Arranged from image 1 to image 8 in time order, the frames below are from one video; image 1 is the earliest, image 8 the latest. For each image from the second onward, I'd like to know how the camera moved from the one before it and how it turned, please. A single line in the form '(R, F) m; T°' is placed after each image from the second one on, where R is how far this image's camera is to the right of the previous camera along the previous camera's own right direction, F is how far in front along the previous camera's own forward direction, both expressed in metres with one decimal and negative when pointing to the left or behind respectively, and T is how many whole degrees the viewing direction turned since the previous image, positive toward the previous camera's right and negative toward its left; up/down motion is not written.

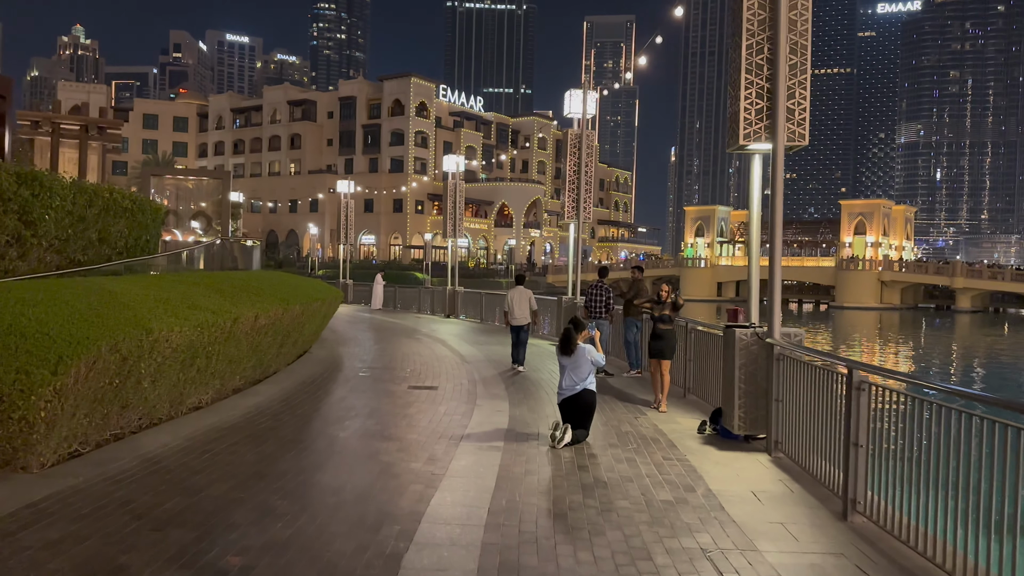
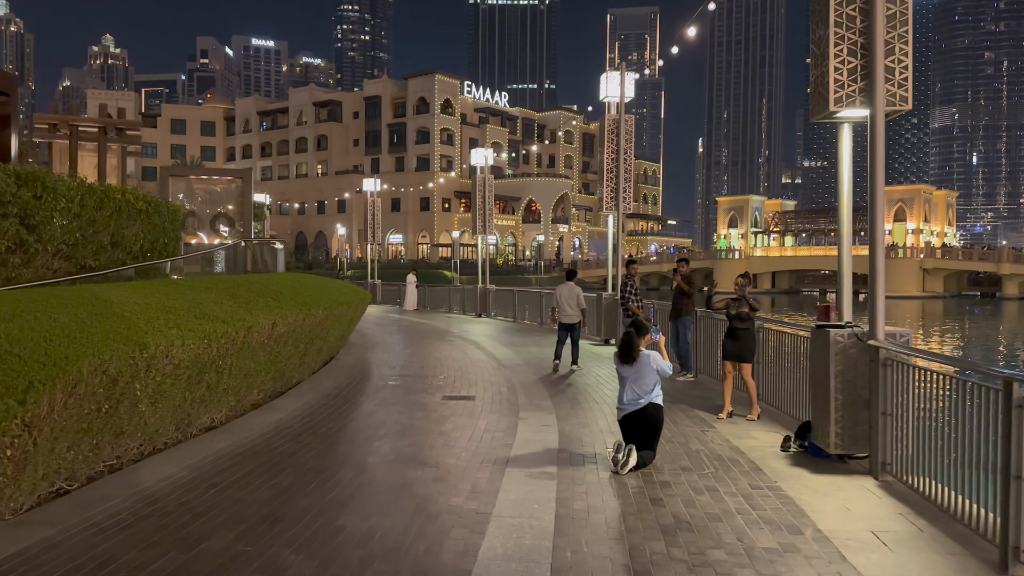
(-0.2, +1.0) m; -2°
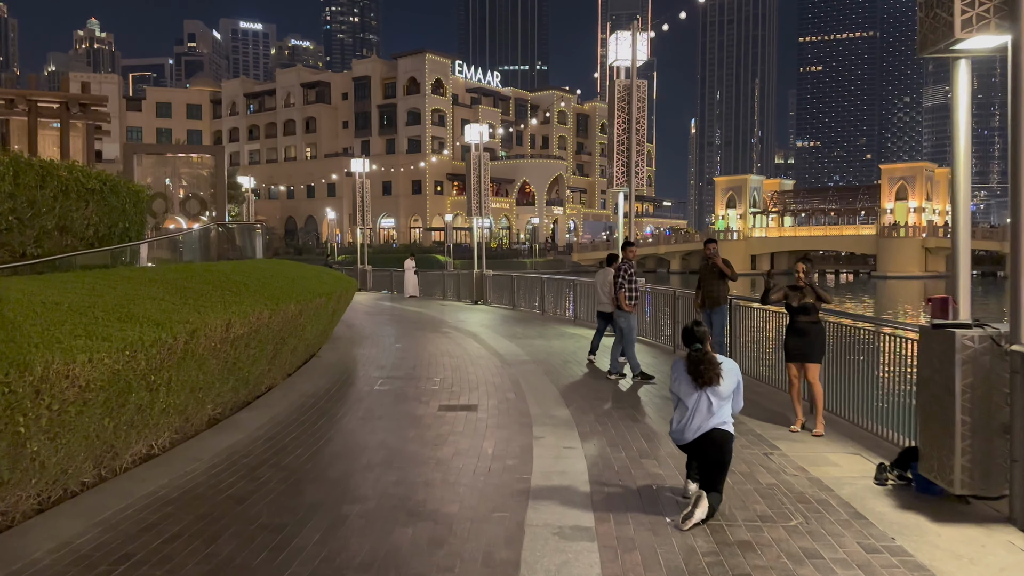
(-0.2, +1.6) m; 0°
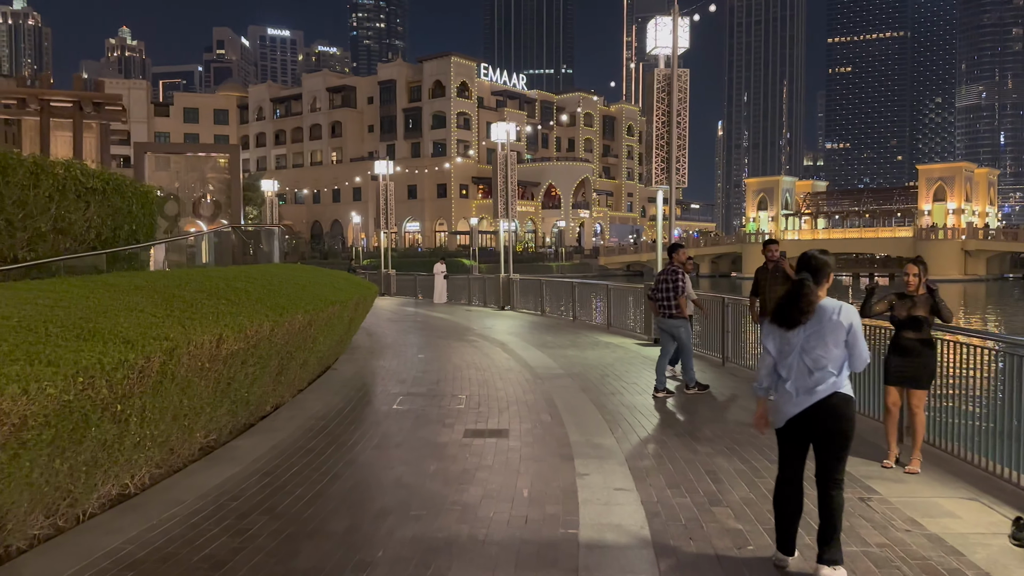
(-0.1, +1.0) m; -2°
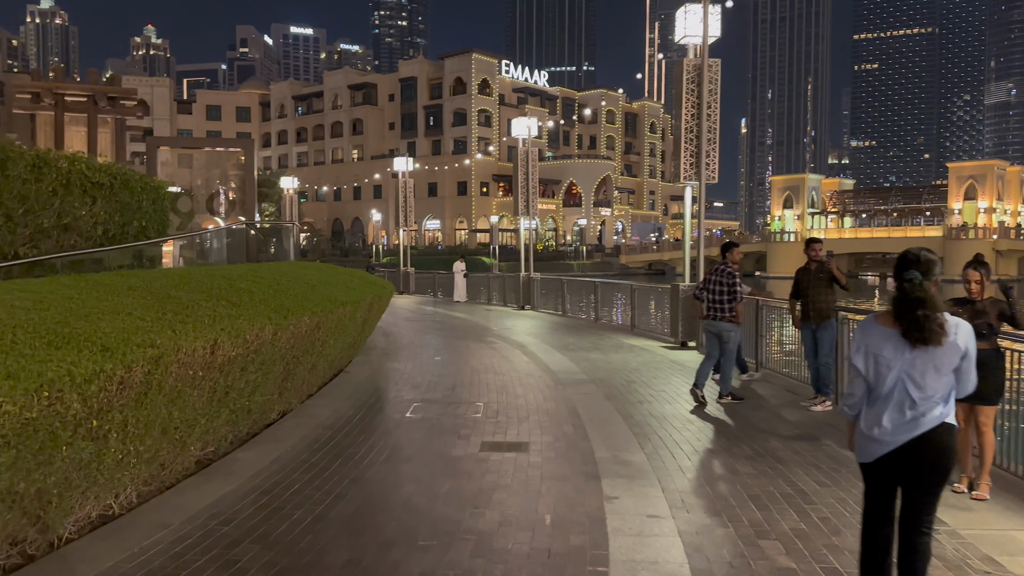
(0.0, +0.5) m; -1°
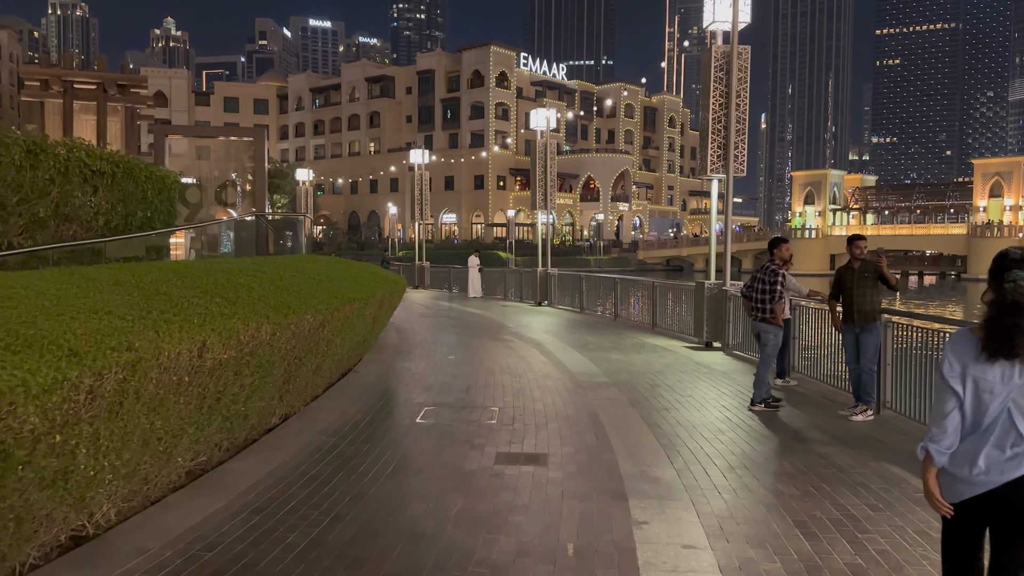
(0.0, +0.5) m; -1°
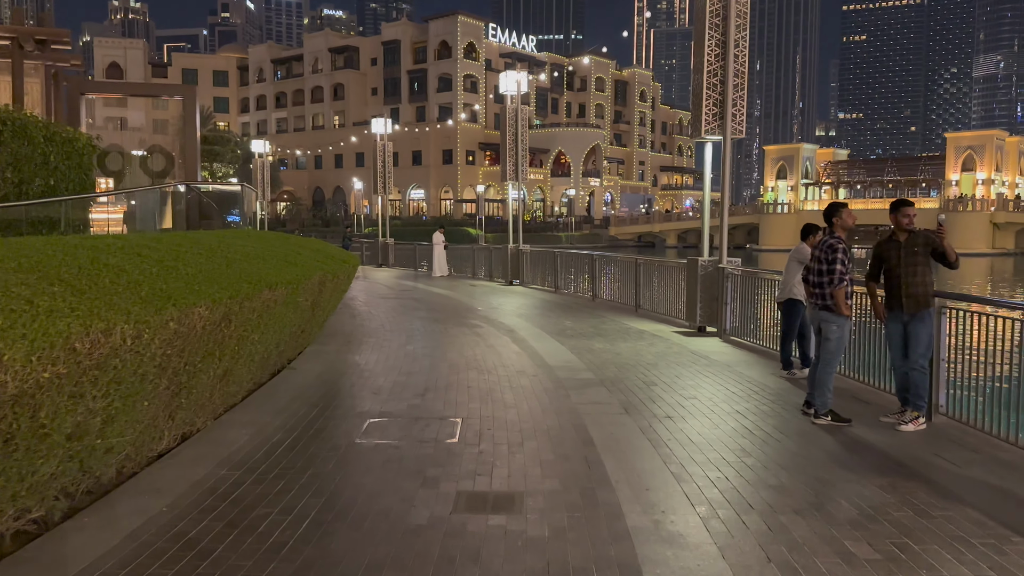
(0.0, +1.6) m; +2°
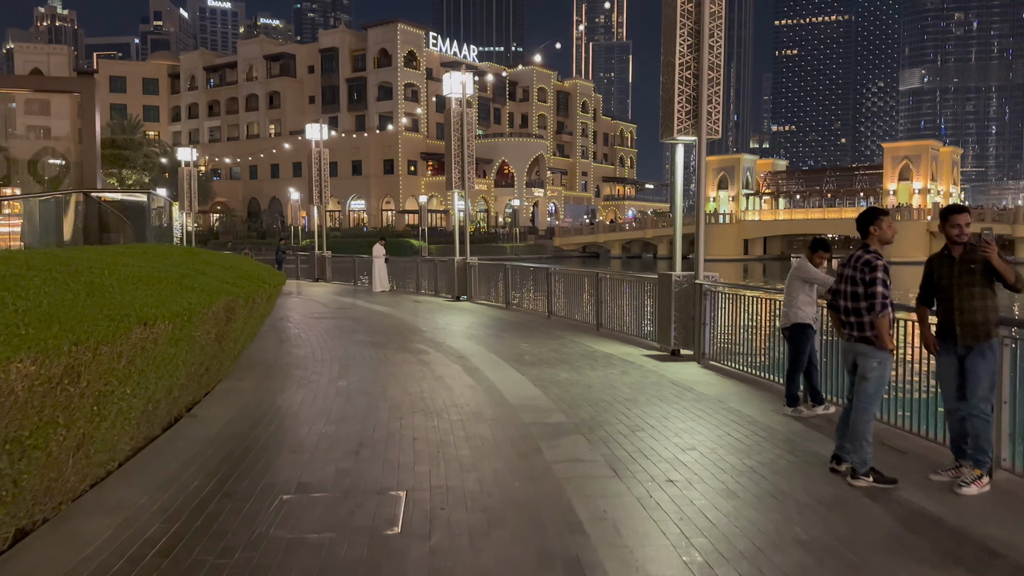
(-0.1, +1.4) m; +4°
